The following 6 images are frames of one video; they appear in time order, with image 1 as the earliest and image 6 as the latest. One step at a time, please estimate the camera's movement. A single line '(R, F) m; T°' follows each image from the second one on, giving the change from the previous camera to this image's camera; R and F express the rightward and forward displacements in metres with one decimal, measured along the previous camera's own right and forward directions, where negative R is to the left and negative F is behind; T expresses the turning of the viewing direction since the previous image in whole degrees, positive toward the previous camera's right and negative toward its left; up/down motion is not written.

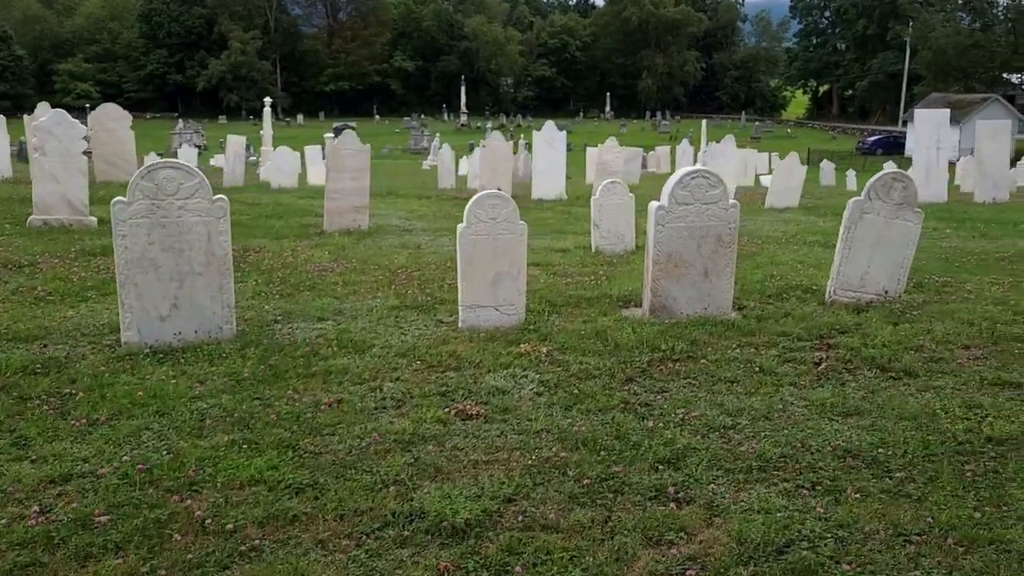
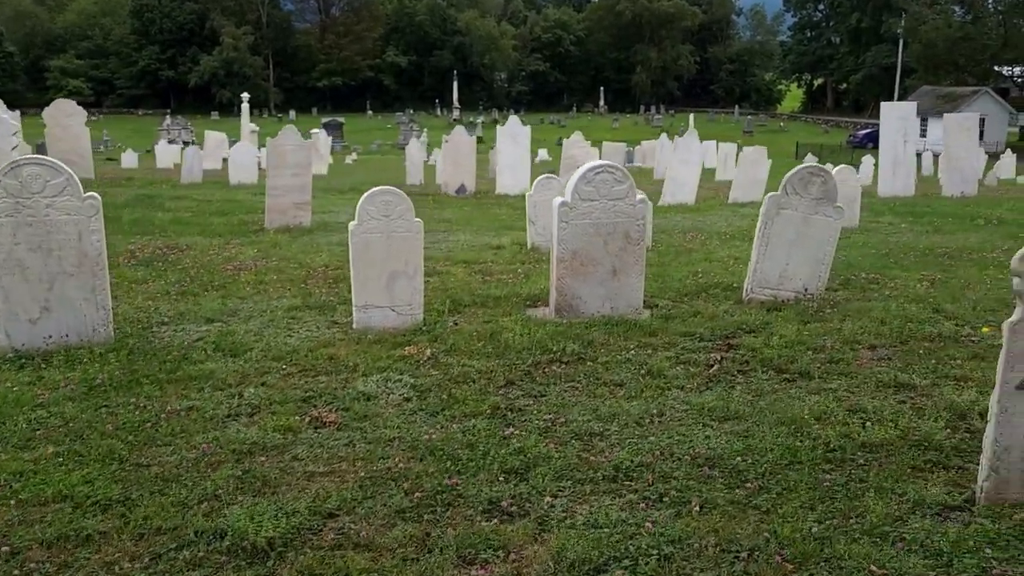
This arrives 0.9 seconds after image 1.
(+0.8, +0.2) m; 0°
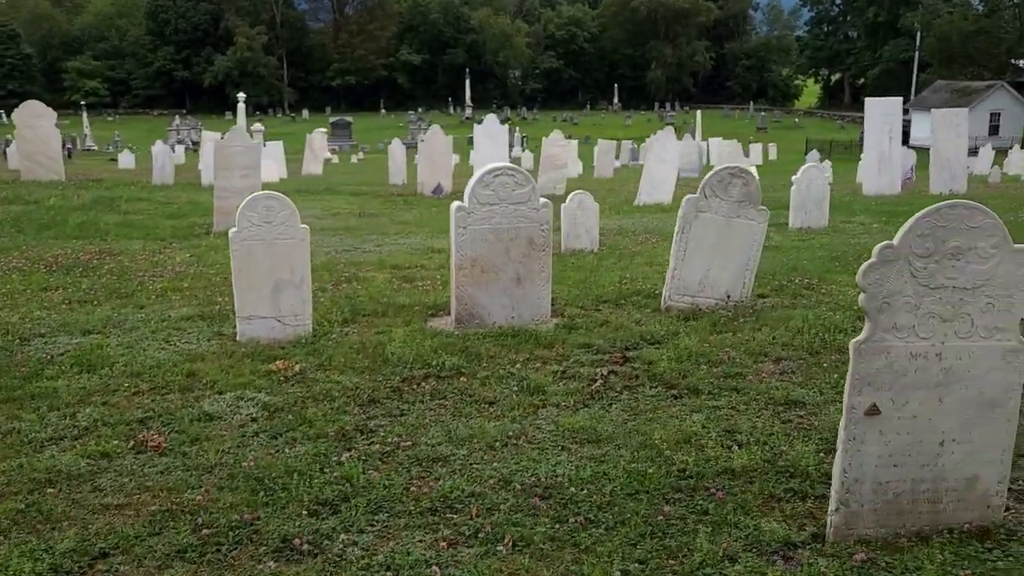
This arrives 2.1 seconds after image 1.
(+1.0, +0.4) m; -1°
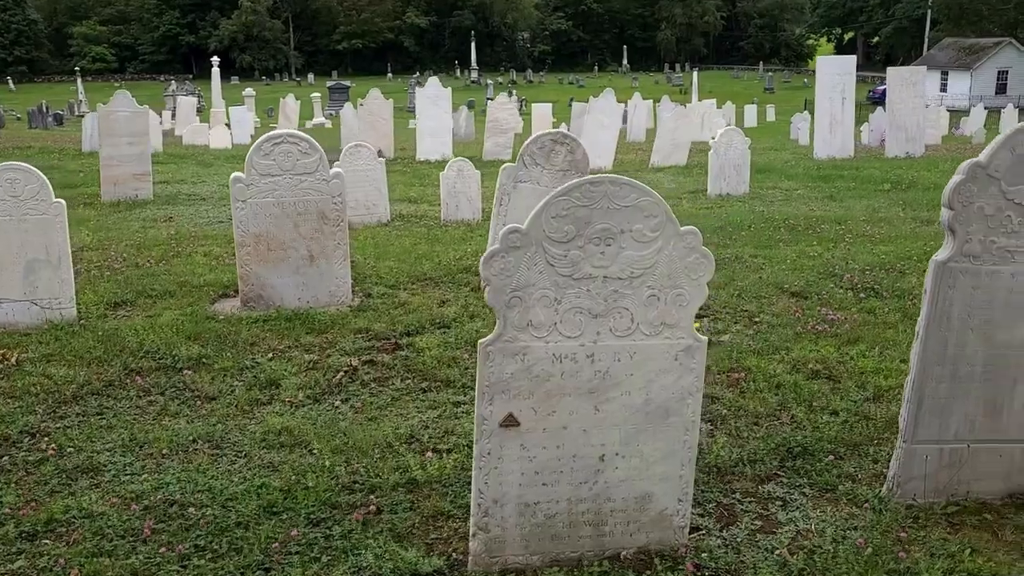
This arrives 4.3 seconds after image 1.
(+1.7, +0.6) m; 0°
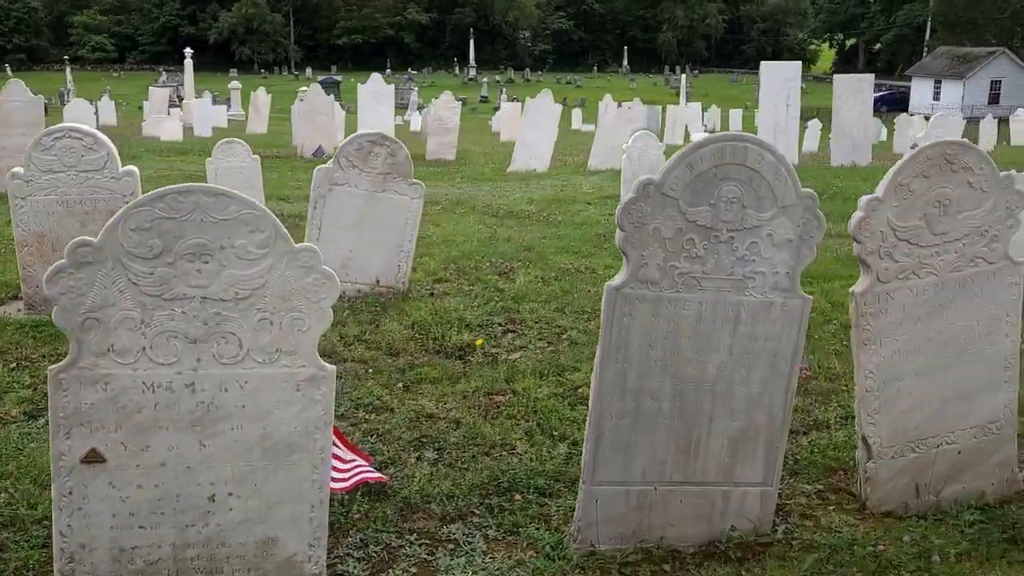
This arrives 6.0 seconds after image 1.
(+1.4, +0.3) m; +1°
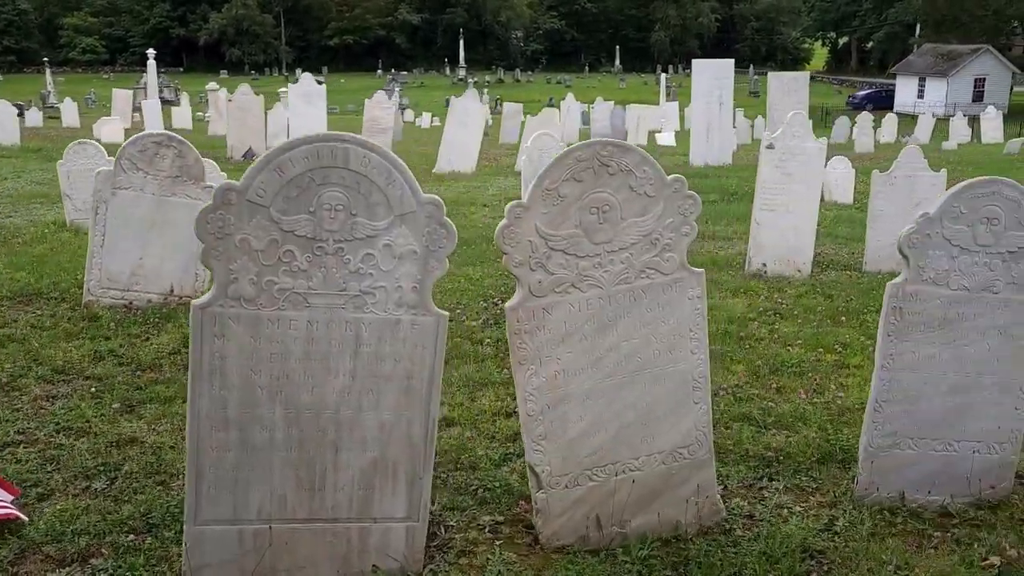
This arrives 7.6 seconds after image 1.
(+1.5, +0.3) m; +1°
